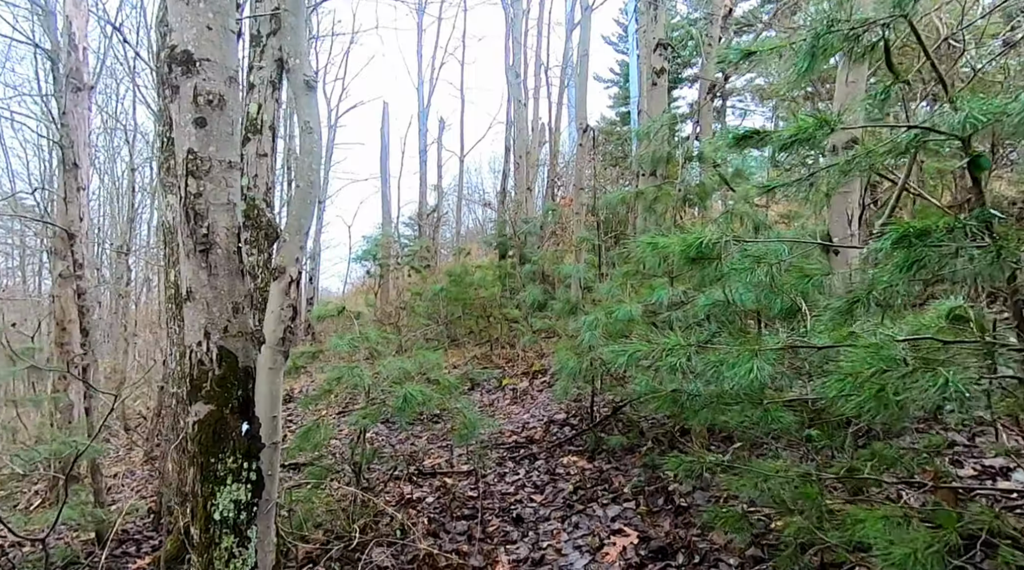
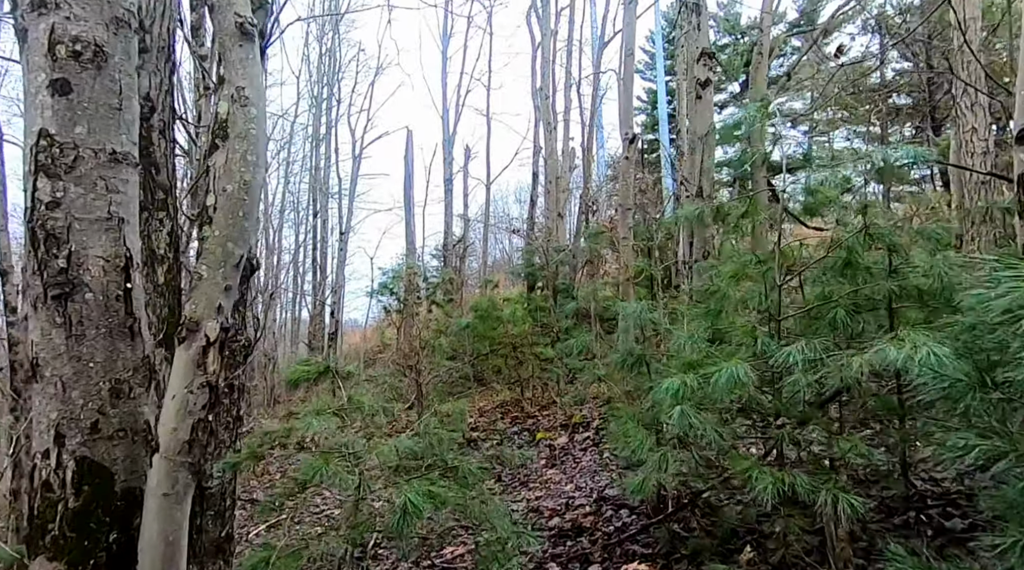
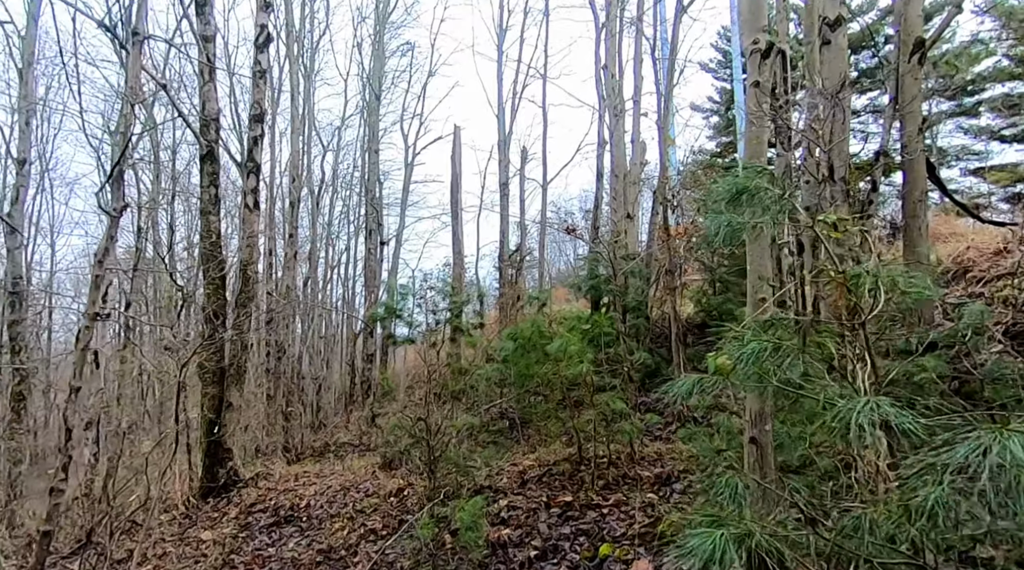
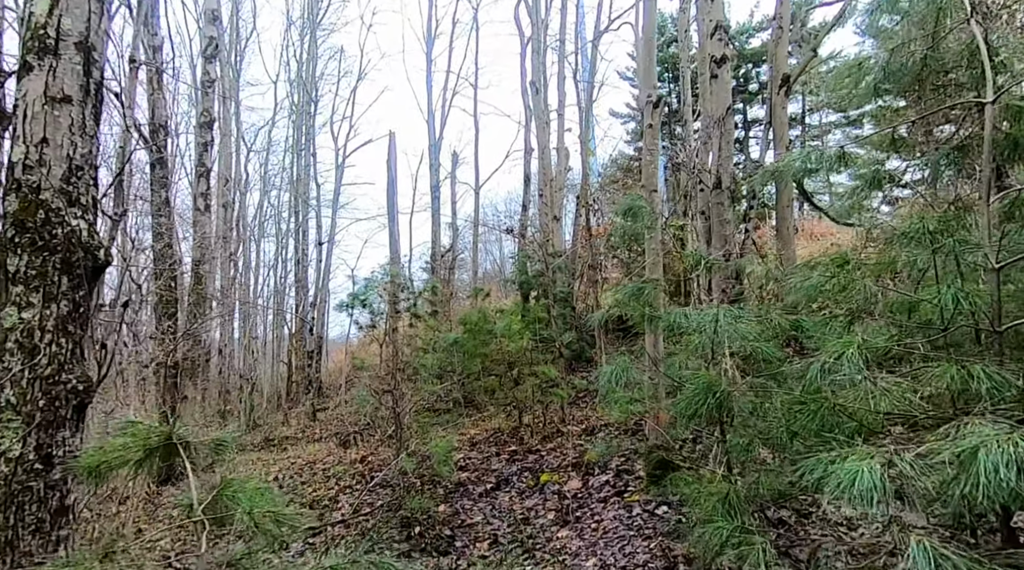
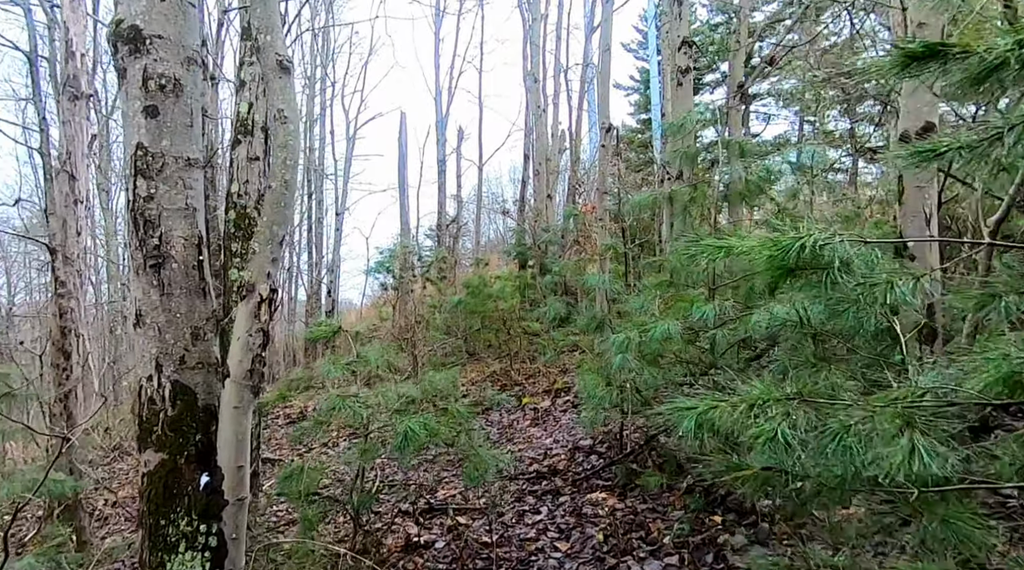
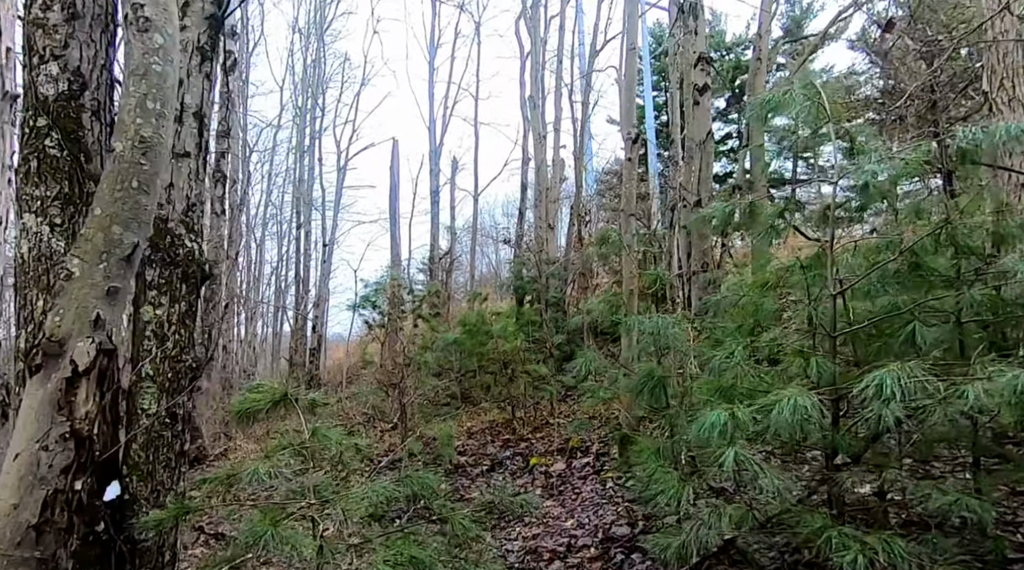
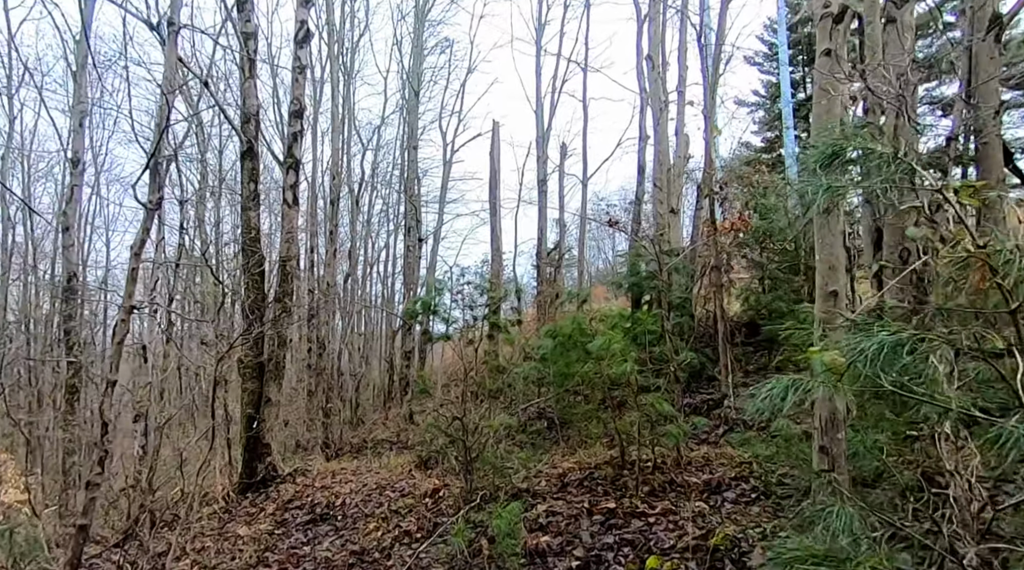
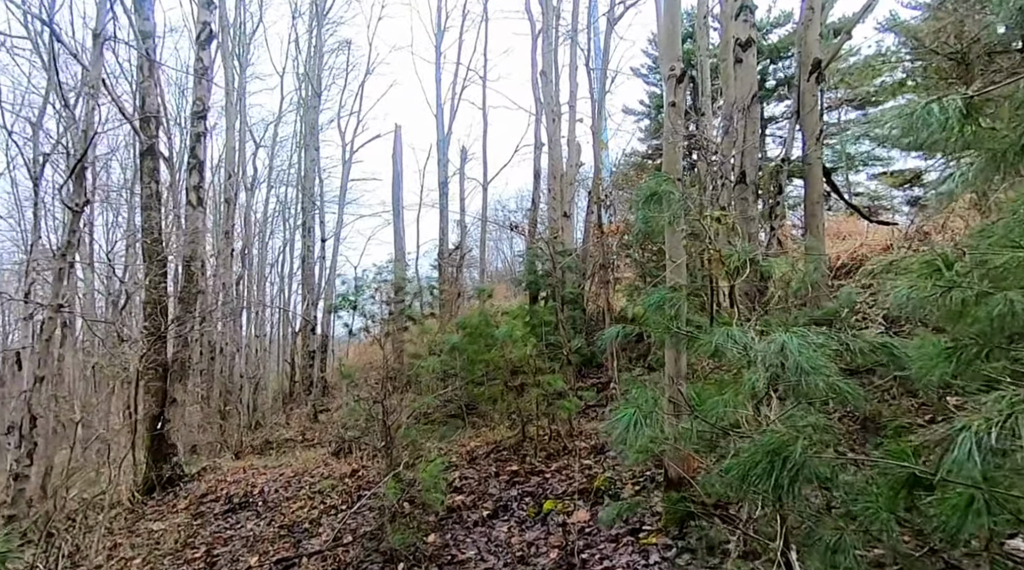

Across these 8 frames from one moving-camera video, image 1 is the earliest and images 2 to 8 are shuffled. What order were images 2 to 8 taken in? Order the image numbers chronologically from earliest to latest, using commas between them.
5, 2, 6, 4, 8, 3, 7
